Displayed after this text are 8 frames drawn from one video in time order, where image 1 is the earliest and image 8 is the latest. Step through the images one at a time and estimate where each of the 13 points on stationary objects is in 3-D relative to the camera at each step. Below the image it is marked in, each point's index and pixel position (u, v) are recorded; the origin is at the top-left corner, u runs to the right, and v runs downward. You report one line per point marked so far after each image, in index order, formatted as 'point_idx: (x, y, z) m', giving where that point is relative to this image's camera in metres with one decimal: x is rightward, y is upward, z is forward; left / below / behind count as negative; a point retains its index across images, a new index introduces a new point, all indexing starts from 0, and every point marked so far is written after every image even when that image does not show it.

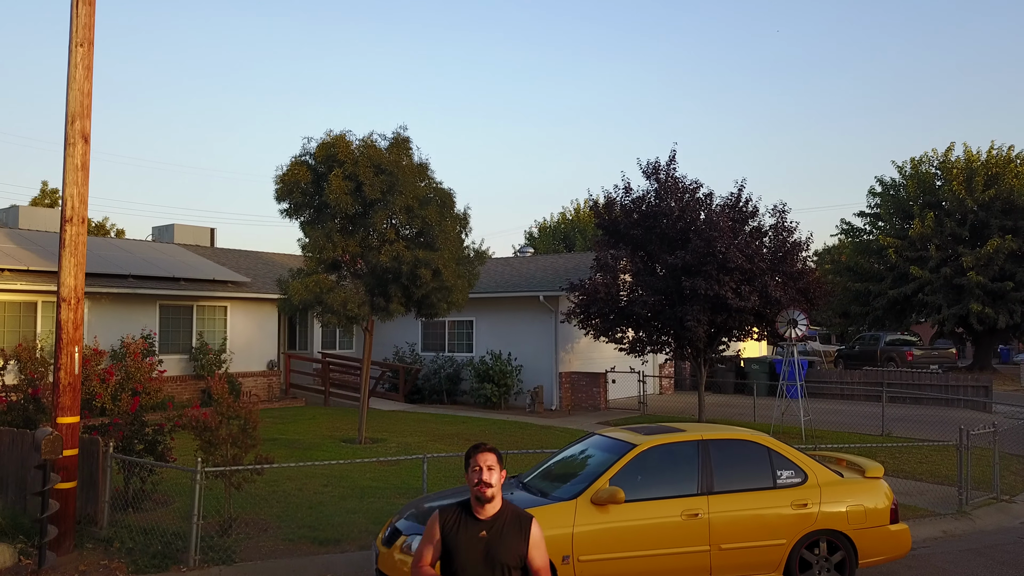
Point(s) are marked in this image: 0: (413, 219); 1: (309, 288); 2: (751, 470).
0: (-1.6, +1.1, +12.3) m
1: (-3.3, 0.0, +12.0) m
2: (+2.0, -1.5, +6.1) m
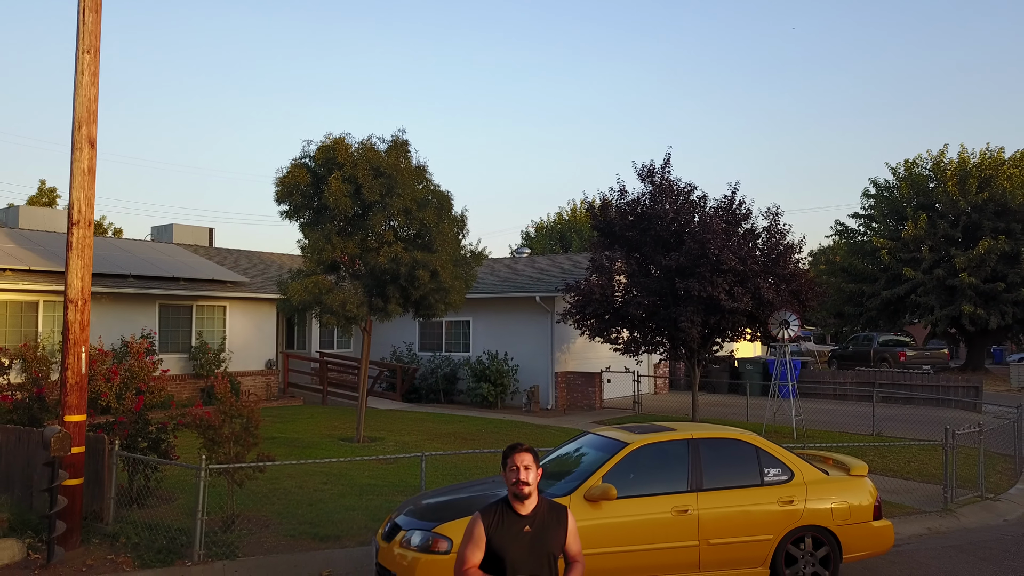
0: (-1.7, +1.1, +12.4) m
1: (-3.4, 0.0, +12.2) m
2: (+2.0, -1.6, +6.4) m
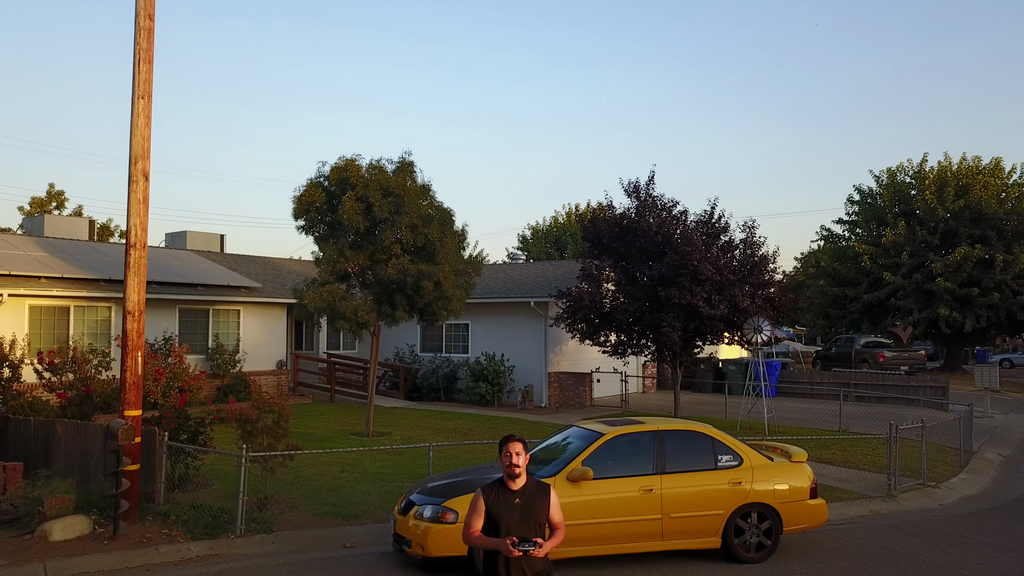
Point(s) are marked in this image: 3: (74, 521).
0: (-1.8, +1.0, +13.7) m
1: (-3.5, -0.2, +13.4) m
2: (+1.9, -1.7, +7.6) m
3: (-4.9, -2.6, +8.2) m
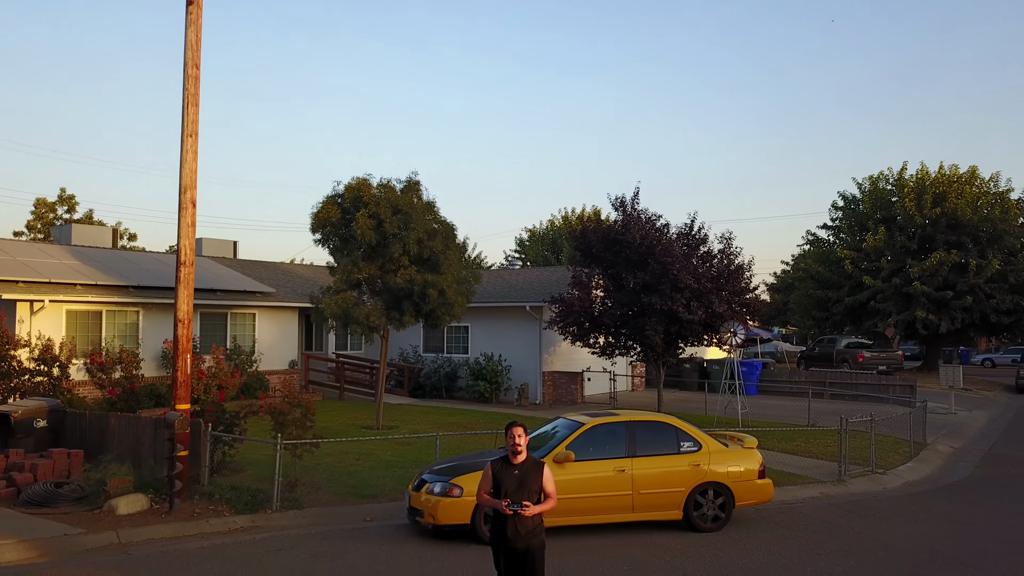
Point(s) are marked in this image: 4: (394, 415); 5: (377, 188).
0: (-1.8, +0.8, +15.1) m
1: (-3.5, -0.3, +14.8) m
2: (+1.9, -1.9, +9.1) m
3: (-4.9, -2.8, +9.6) m
4: (-2.8, -3.0, +17.4) m
5: (-2.7, +2.1, +15.0) m
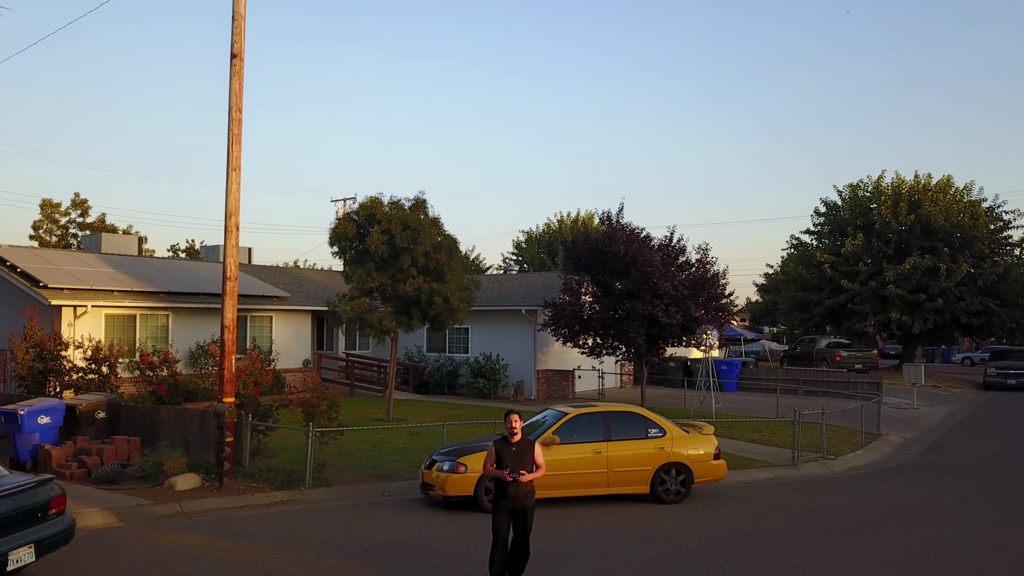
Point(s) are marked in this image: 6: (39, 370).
0: (-1.9, +0.6, +16.9) m
1: (-3.6, -0.5, +16.6) m
2: (+1.8, -2.1, +10.9) m
3: (-5.0, -2.9, +11.4) m
4: (-2.9, -3.2, +19.2) m
5: (-2.8, +1.9, +16.8) m
6: (-10.1, -1.7, +15.6) m
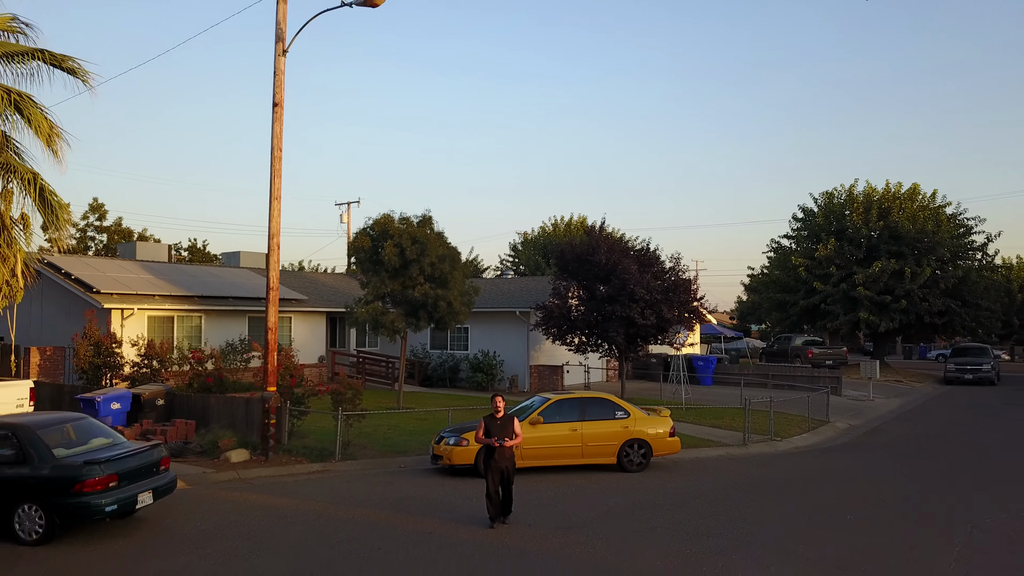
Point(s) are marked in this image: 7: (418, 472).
0: (-2.1, +0.5, +19.4) m
1: (-3.8, -0.6, +19.1) m
2: (+1.7, -2.3, +13.4) m
3: (-5.1, -3.1, +13.9) m
4: (-3.0, -3.3, +21.8) m
5: (-3.0, +1.7, +19.3) m
6: (-10.2, -1.9, +18.1) m
7: (-1.7, -3.4, +13.4) m
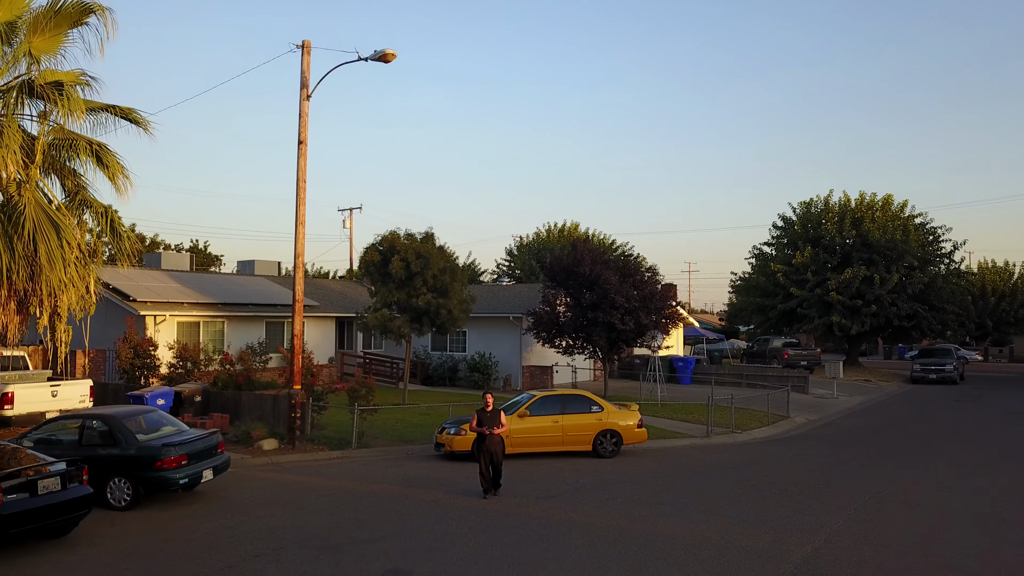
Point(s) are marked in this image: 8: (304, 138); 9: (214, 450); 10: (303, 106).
0: (-2.3, +0.2, +21.8) m
1: (-4.0, -0.9, +21.5) m
2: (+1.5, -2.5, +15.8) m
3: (-5.3, -3.4, +16.3) m
4: (-3.3, -3.6, +24.1) m
5: (-3.2, +1.5, +21.6) m
6: (-10.4, -2.1, +20.5) m
7: (-1.9, -3.7, +15.8) m
8: (-4.8, +3.4, +16.8) m
9: (-4.9, -2.7, +12.1) m
10: (-4.8, +4.2, +16.8) m
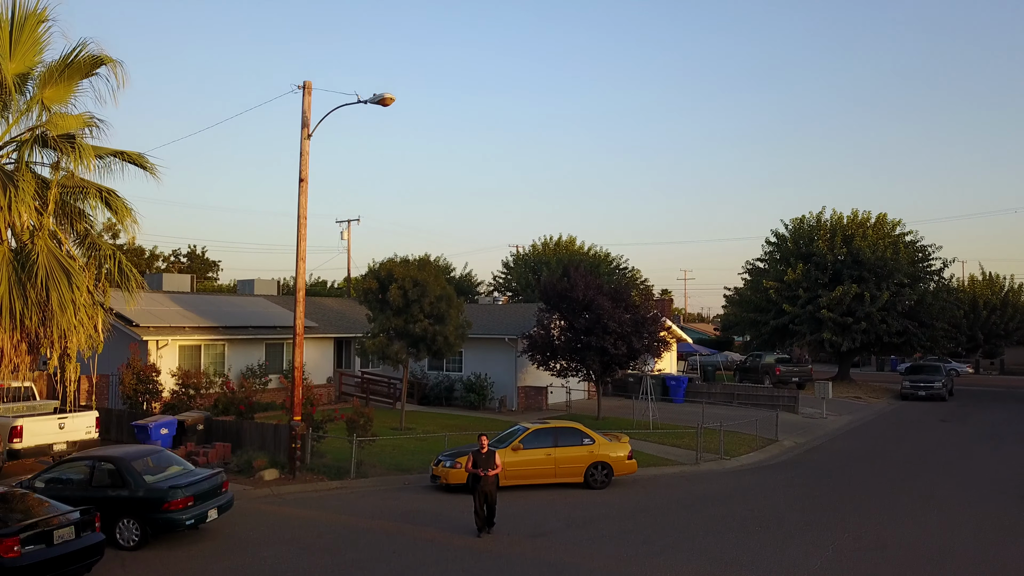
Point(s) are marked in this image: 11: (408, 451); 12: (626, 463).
0: (-2.4, -0.6, +22.3) m
1: (-4.1, -1.7, +22.0) m
2: (+1.4, -3.3, +16.3) m
3: (-5.5, -4.2, +16.8) m
4: (-3.4, -4.4, +24.6) m
5: (-3.3, +0.7, +22.1) m
6: (-10.6, -2.9, +20.9) m
7: (-2.0, -4.5, +16.3) m
8: (-4.9, +2.6, +17.3) m
9: (-5.0, -3.5, +12.6) m
10: (-4.9, +3.4, +17.3) m
11: (-2.7, -4.3, +19.2) m
12: (+2.6, -3.9, +16.5) m
